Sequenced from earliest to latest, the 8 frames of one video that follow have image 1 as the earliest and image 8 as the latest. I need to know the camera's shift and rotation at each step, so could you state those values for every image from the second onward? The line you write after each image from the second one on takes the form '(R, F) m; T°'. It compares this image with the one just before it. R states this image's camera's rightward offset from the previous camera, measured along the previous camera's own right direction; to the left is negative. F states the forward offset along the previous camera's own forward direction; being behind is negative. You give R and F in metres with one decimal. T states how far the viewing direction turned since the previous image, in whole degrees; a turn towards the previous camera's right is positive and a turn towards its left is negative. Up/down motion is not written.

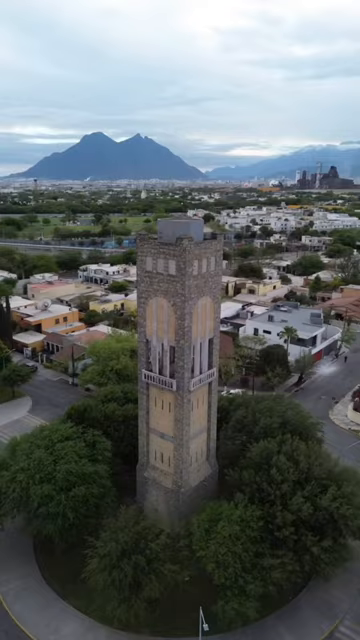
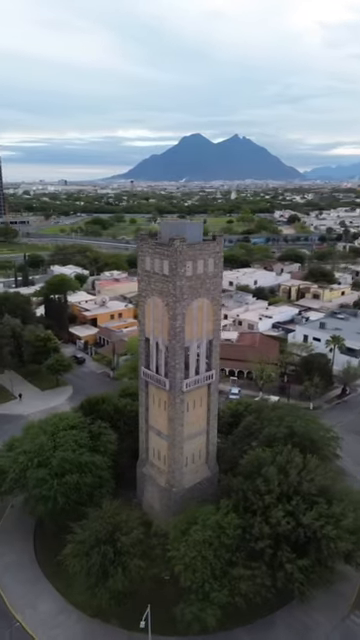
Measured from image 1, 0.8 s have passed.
(+4.9, +0.3) m; -10°
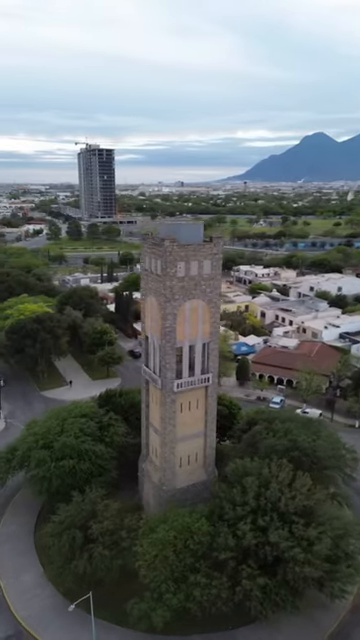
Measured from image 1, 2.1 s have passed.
(+6.0, +0.6) m; -13°
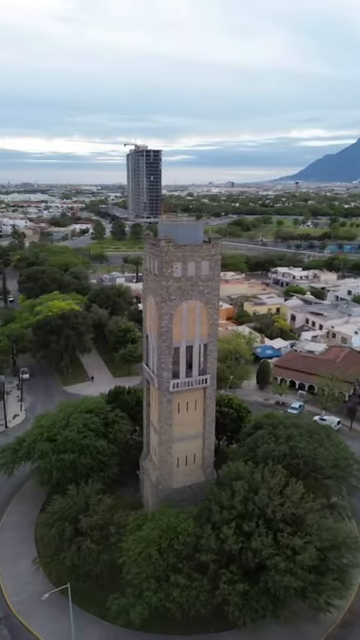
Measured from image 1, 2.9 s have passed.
(+2.7, +0.1) m; -6°
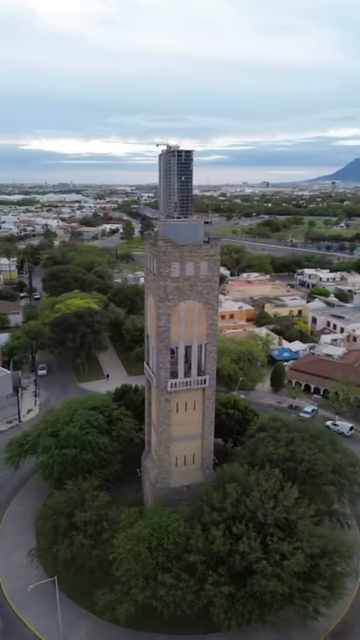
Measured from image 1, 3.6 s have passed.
(+1.8, 0.0) m; -4°
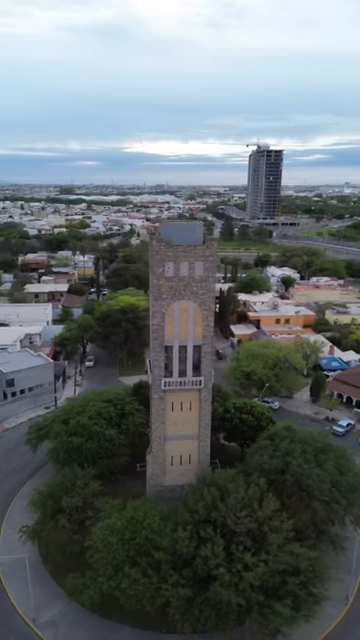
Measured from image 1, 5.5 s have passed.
(+5.1, +0.3) m; -10°
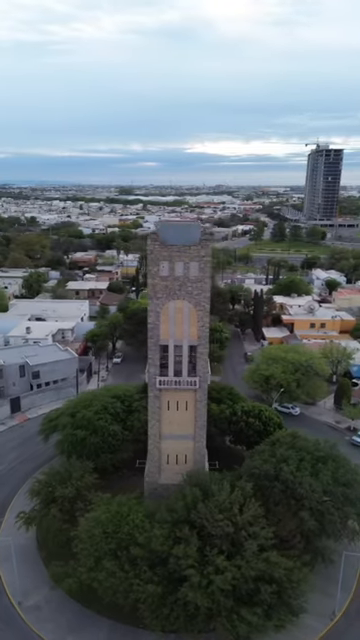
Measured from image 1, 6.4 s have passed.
(+3.3, +0.1) m; -7°
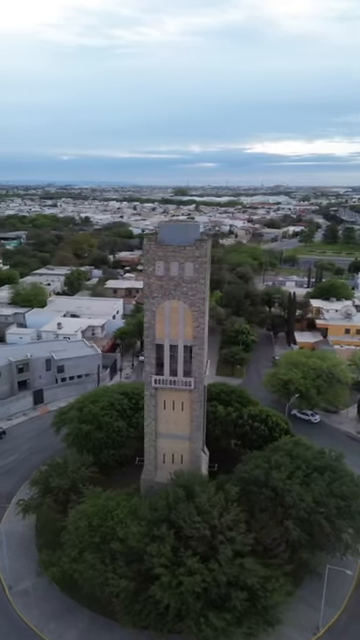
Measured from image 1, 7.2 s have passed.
(+3.2, +0.1) m; -6°
